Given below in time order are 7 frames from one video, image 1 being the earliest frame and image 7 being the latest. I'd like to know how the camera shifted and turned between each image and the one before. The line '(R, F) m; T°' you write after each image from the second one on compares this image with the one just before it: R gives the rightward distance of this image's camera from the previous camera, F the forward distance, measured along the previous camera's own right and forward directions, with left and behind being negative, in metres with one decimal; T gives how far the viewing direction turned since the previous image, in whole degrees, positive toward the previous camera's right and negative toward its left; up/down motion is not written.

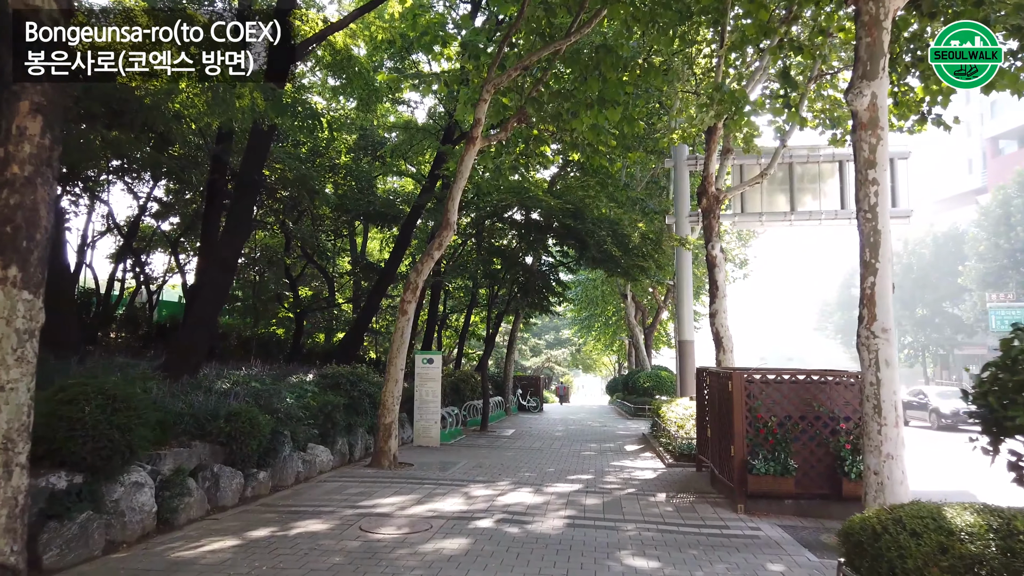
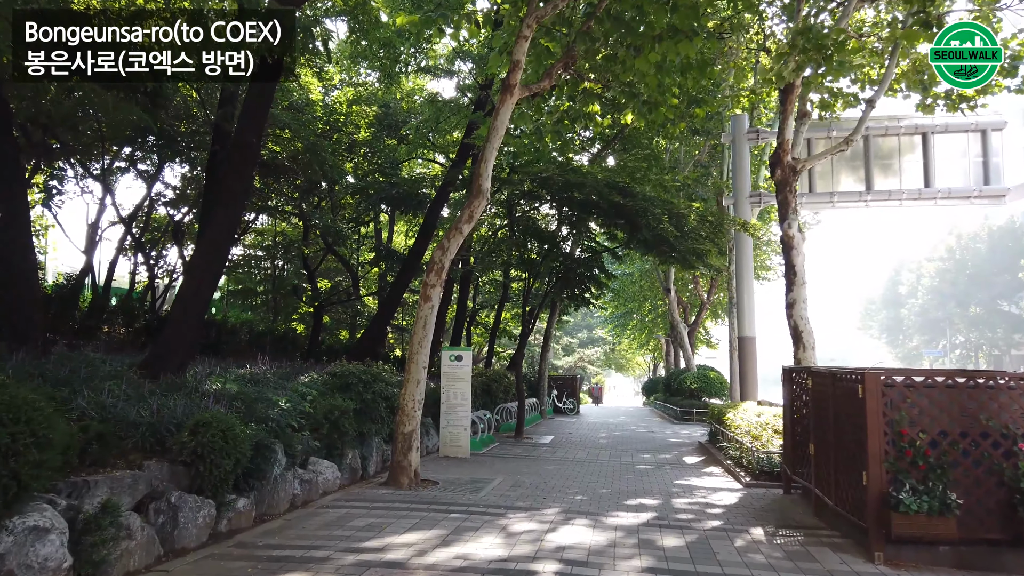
(-0.2, +1.8) m; -2°
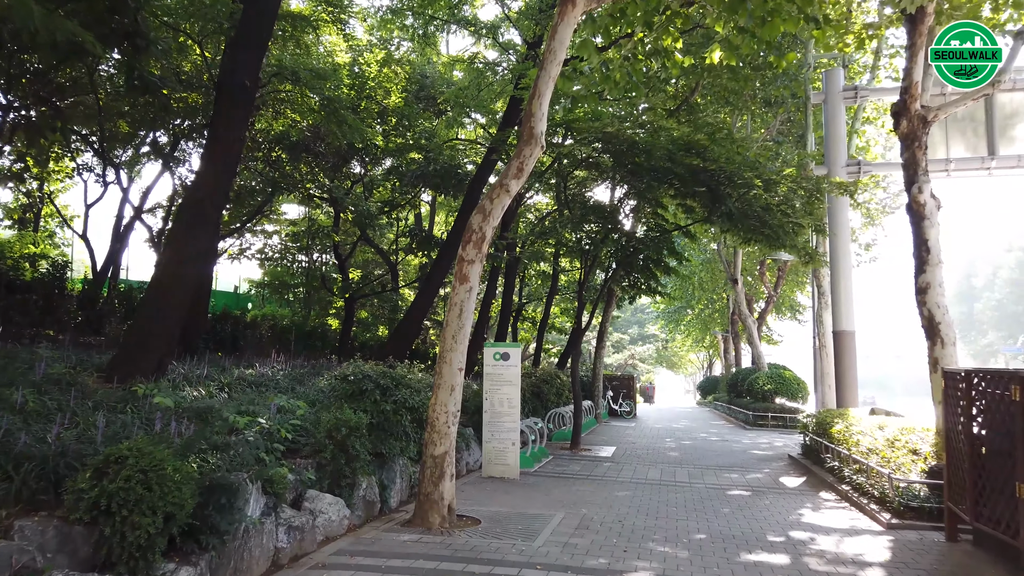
(-0.2, +2.1) m; -3°
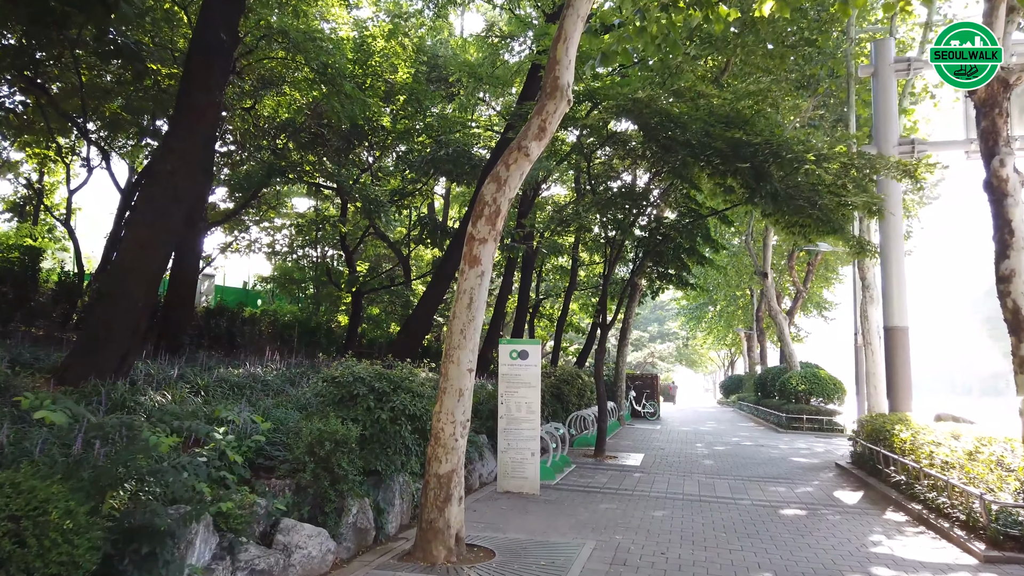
(0.0, +1.1) m; -1°
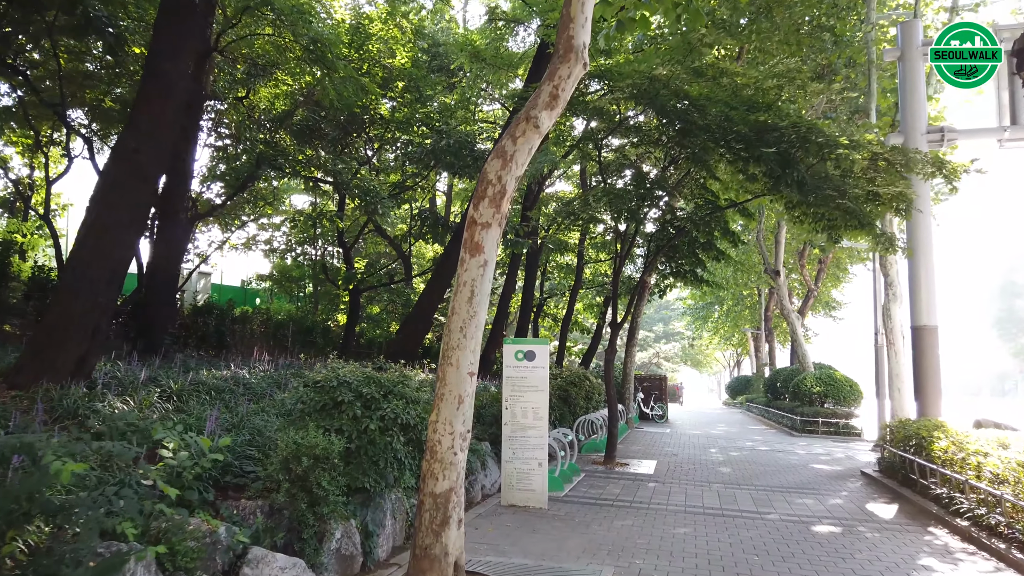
(0.0, +0.7) m; 0°
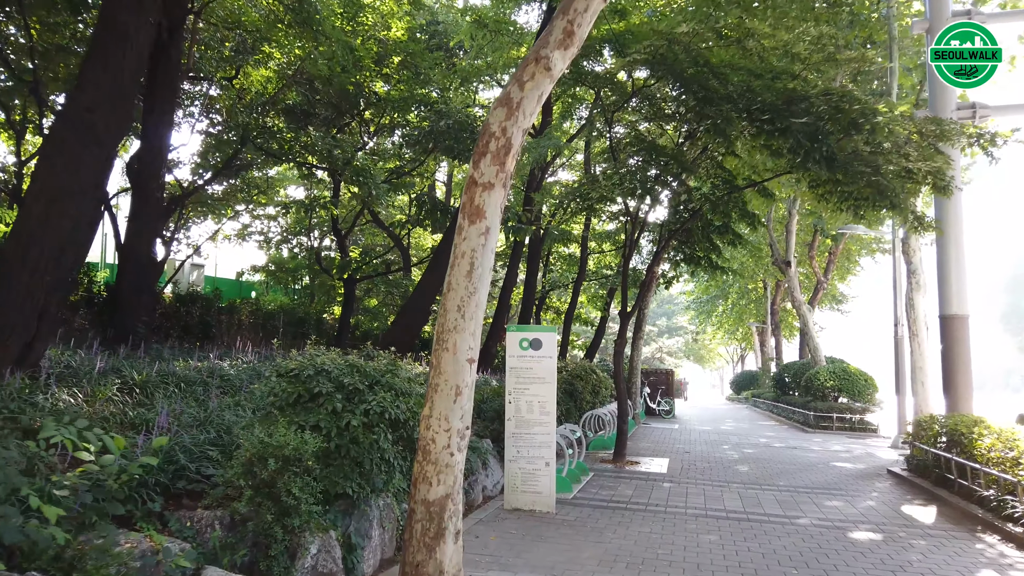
(0.0, +0.7) m; 0°
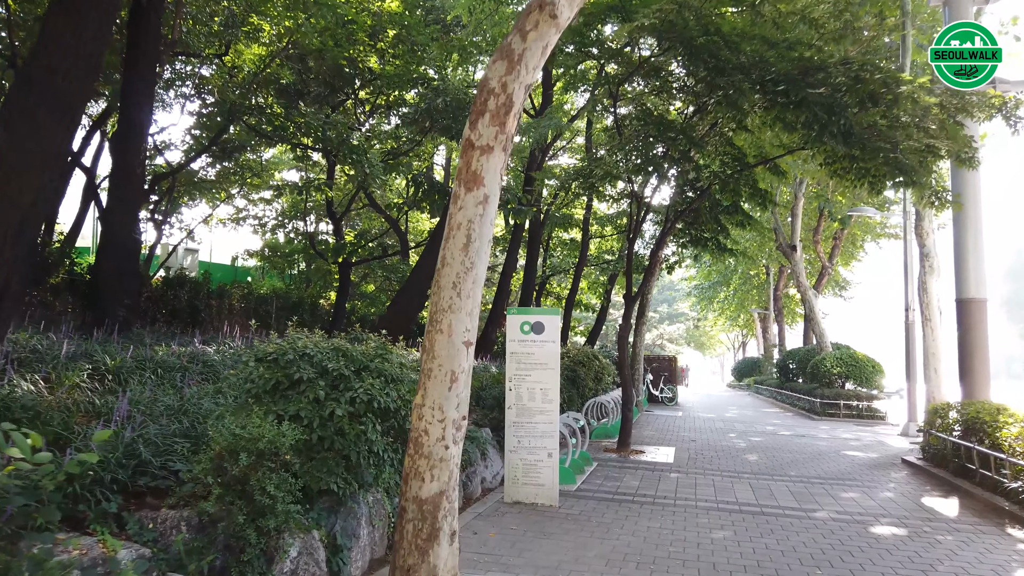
(0.0, +0.4) m; 0°
